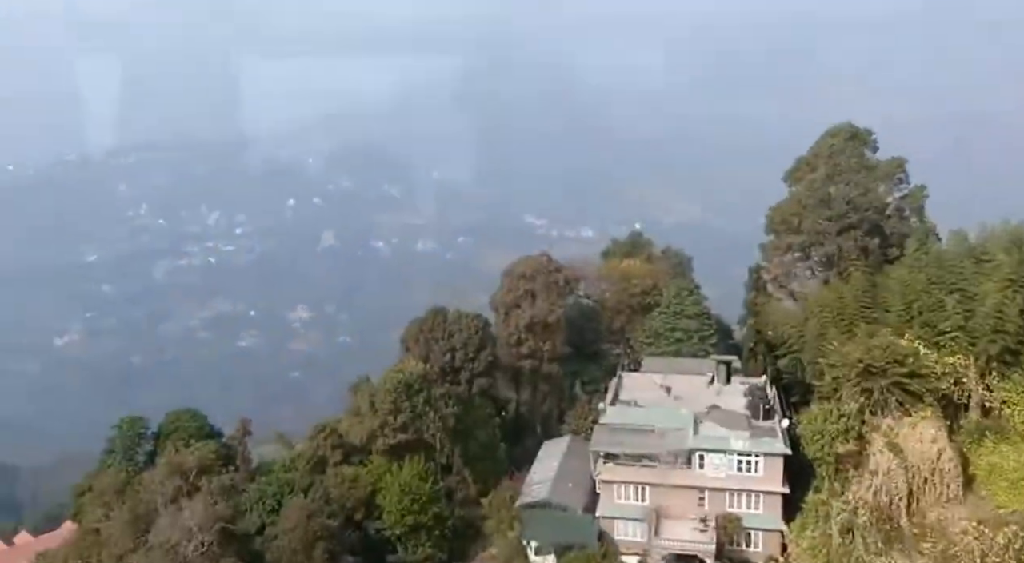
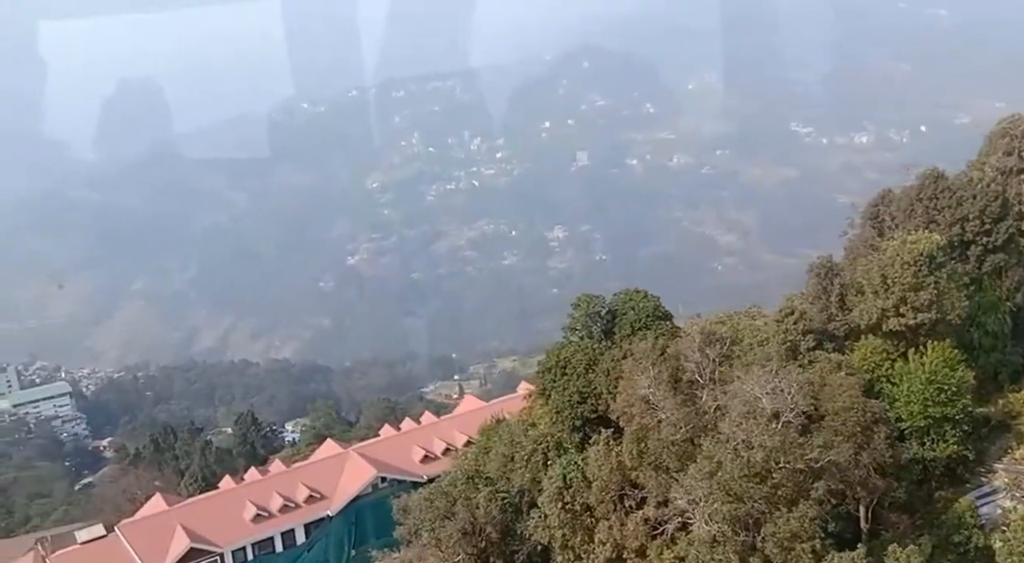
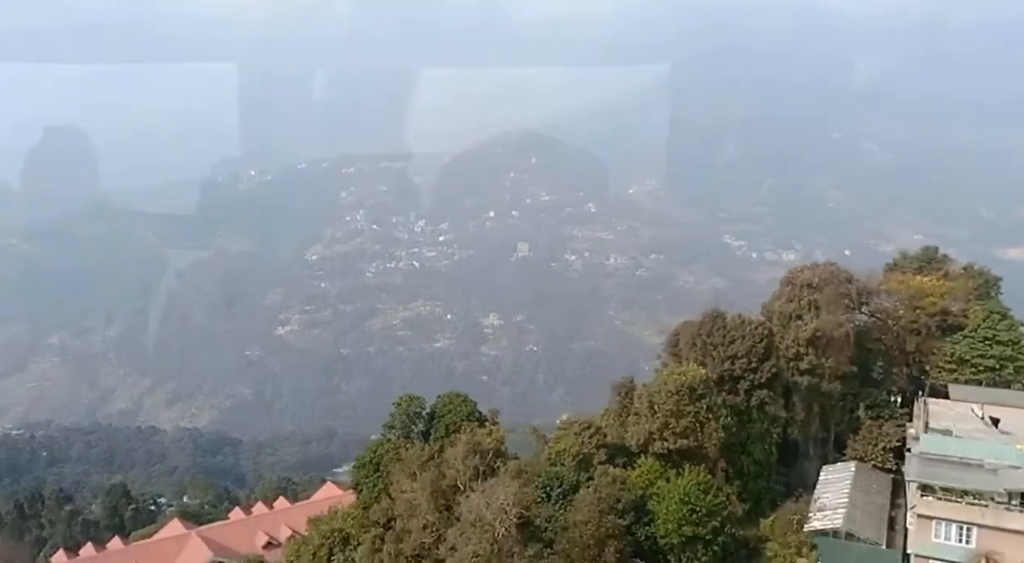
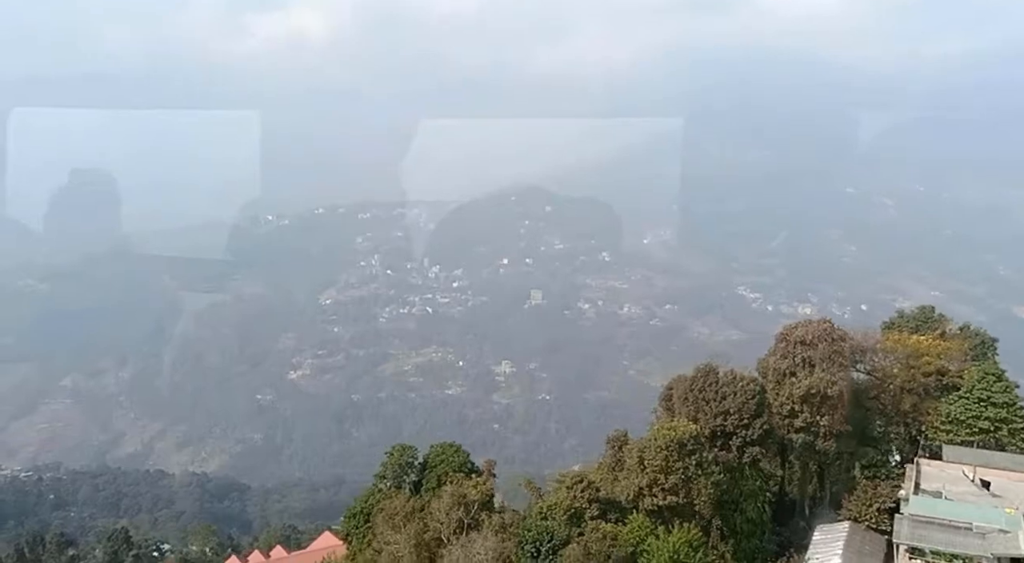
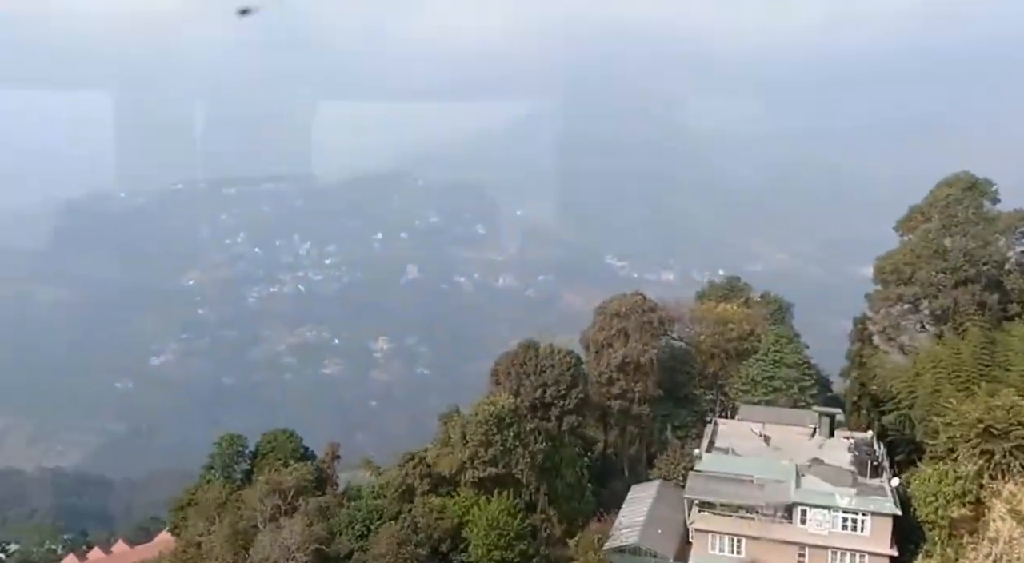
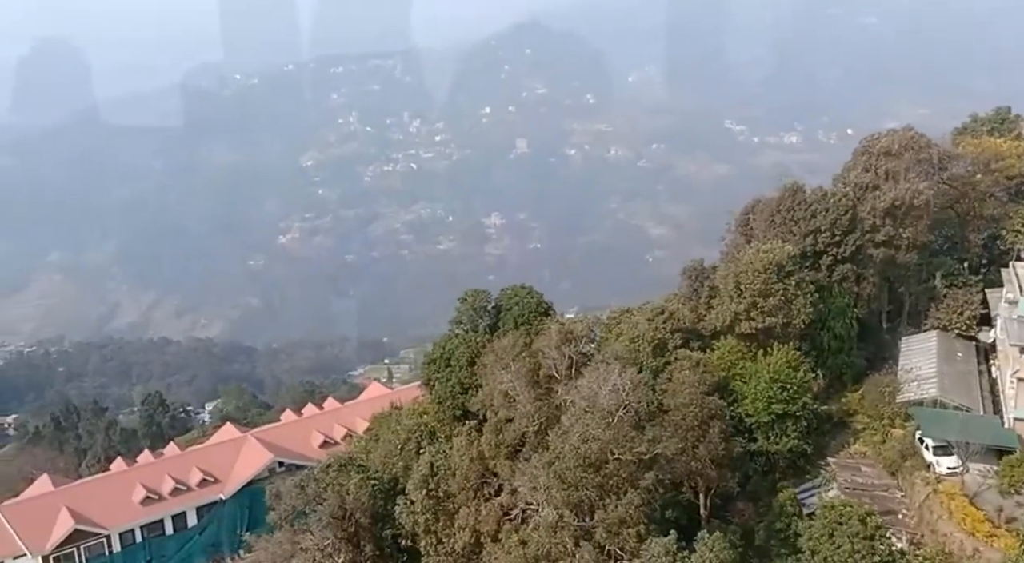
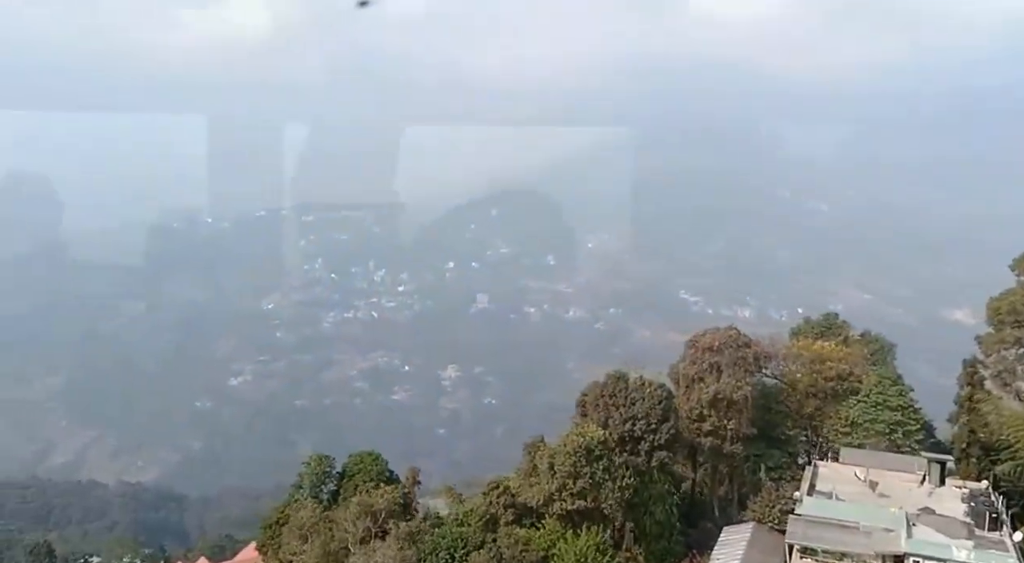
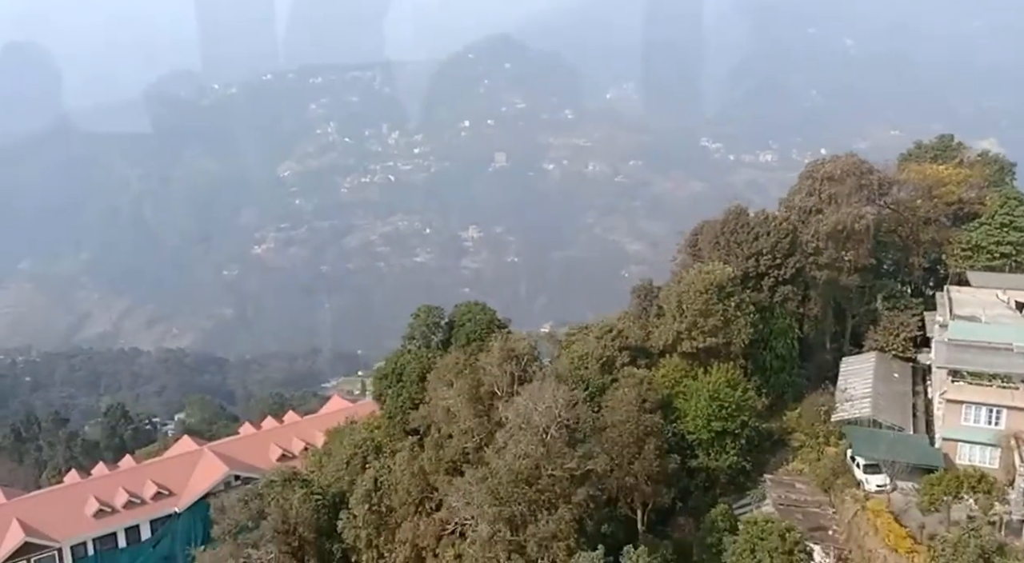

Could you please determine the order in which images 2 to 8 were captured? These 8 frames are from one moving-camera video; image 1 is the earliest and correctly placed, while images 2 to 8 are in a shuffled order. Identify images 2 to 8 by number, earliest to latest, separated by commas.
5, 7, 4, 3, 8, 6, 2
